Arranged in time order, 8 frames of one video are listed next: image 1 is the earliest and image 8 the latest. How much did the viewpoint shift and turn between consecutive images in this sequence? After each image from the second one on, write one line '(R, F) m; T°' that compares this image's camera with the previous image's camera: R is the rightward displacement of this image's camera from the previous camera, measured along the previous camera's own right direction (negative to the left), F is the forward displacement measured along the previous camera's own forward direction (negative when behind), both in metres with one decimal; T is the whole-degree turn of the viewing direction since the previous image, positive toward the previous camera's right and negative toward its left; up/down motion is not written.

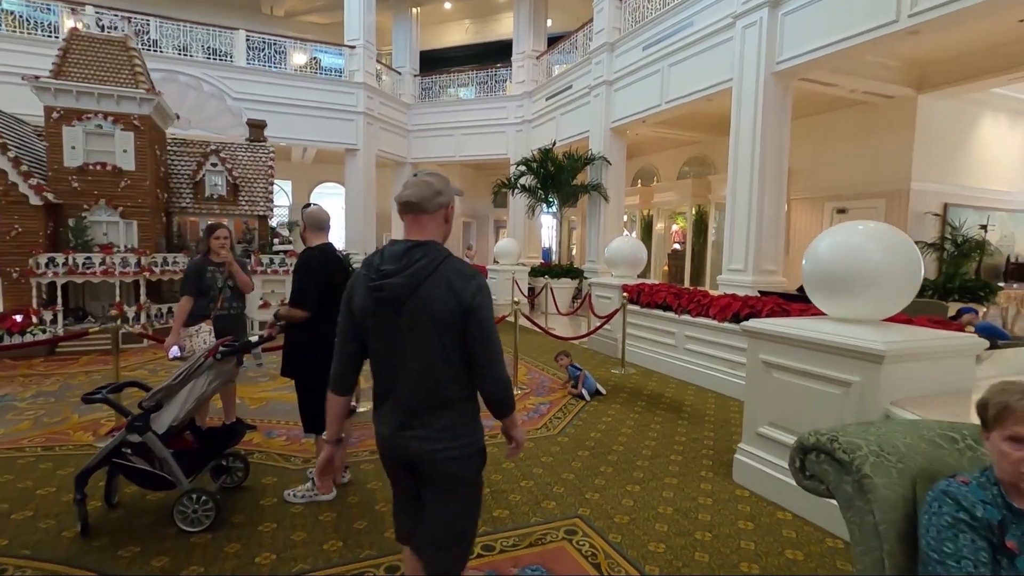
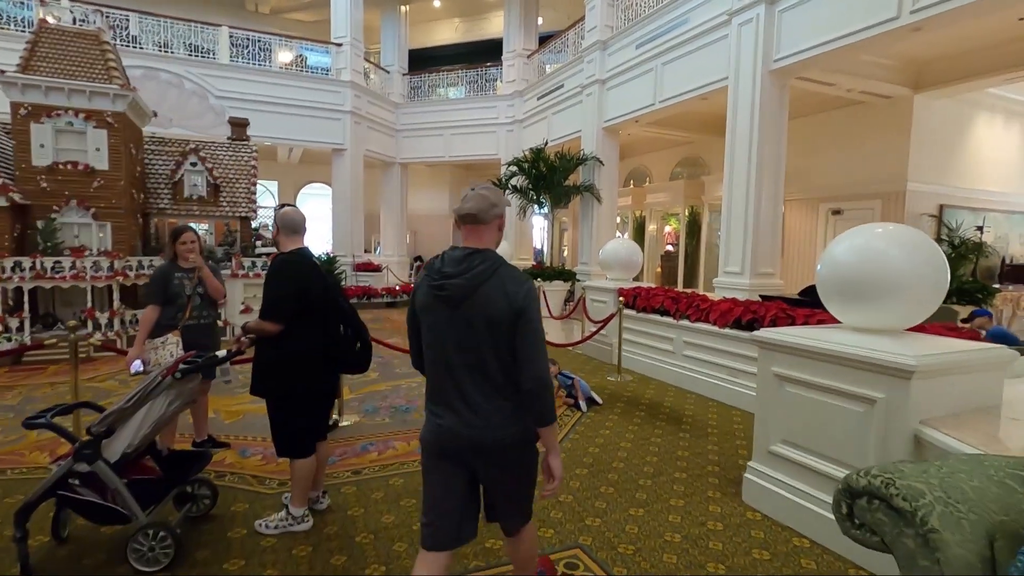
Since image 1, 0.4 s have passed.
(0.0, +0.2) m; +1°
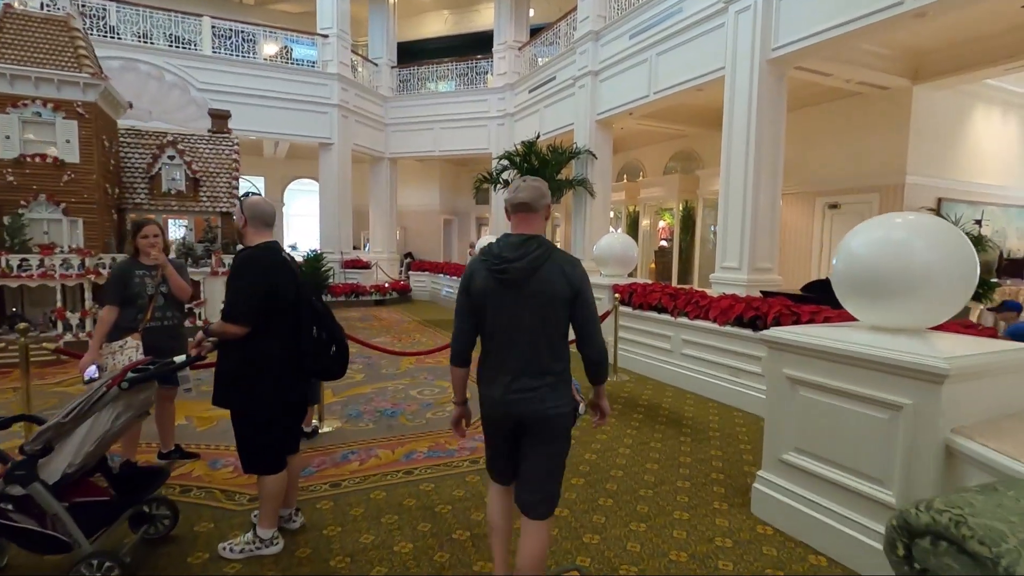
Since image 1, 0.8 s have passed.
(0.0, +0.2) m; +1°
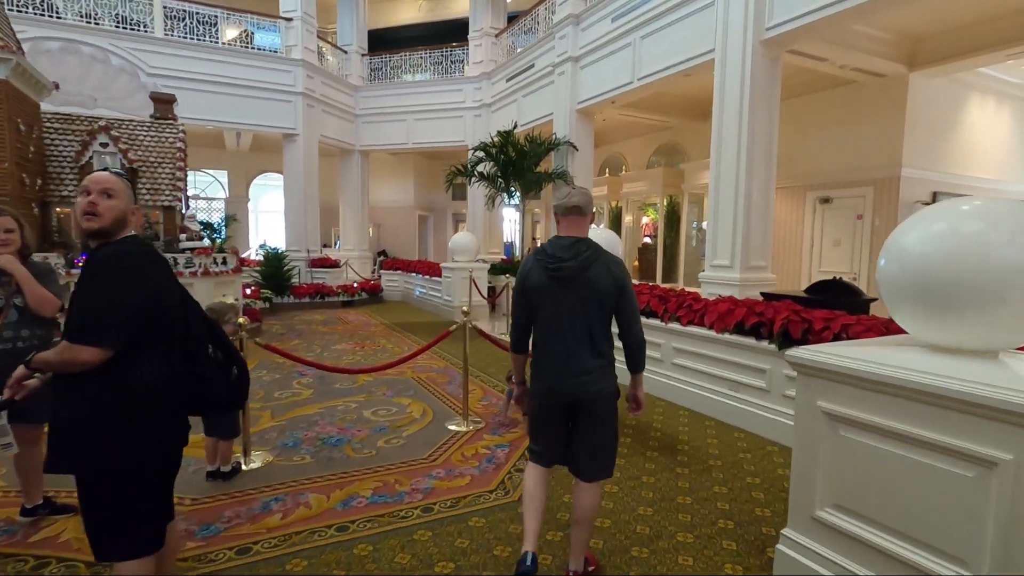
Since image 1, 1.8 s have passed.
(+0.1, +0.6) m; +2°
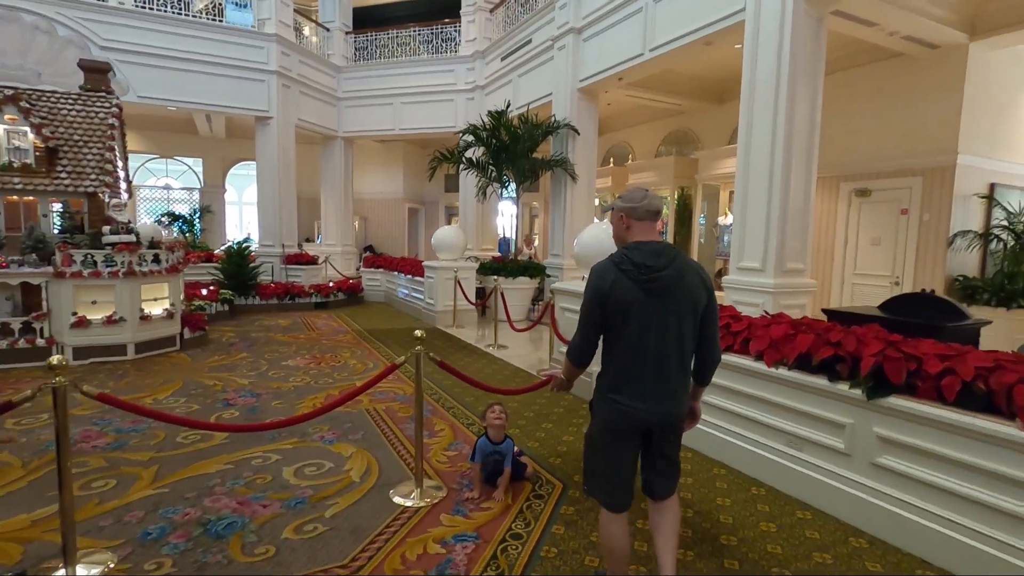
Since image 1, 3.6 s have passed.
(+0.1, +1.1) m; 0°
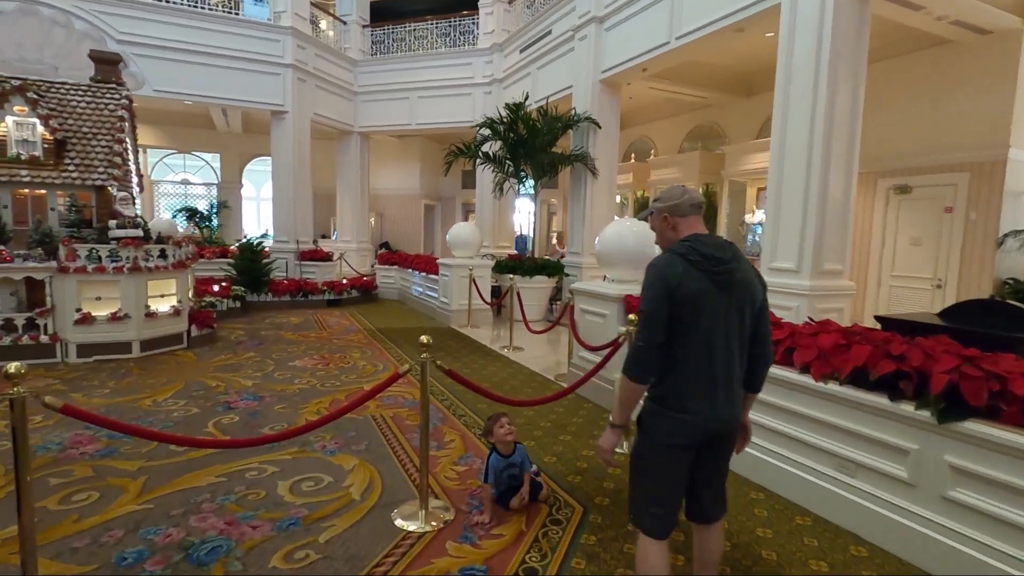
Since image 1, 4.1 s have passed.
(0.0, +0.3) m; -2°
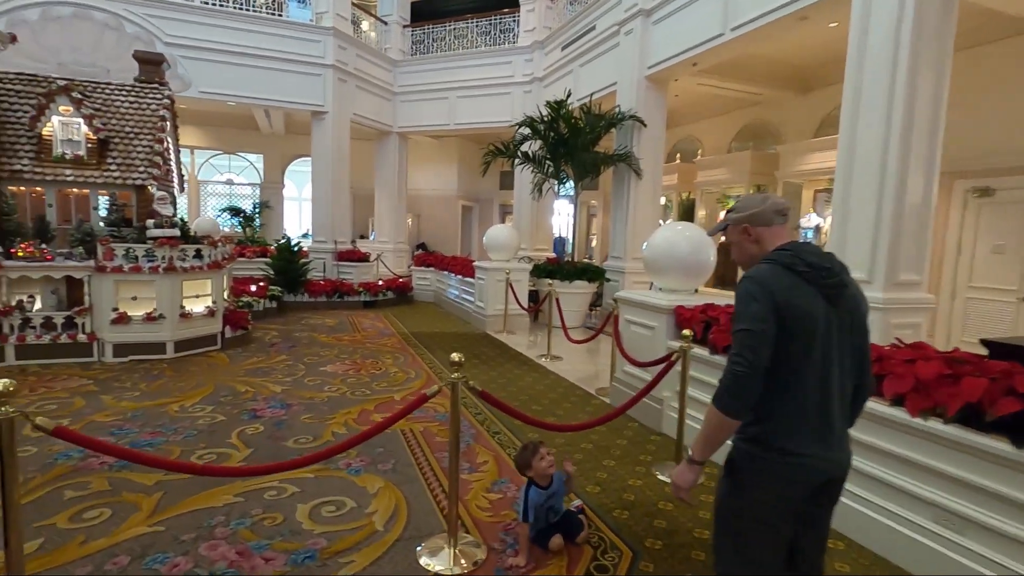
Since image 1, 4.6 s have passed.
(0.0, +0.3) m; -4°
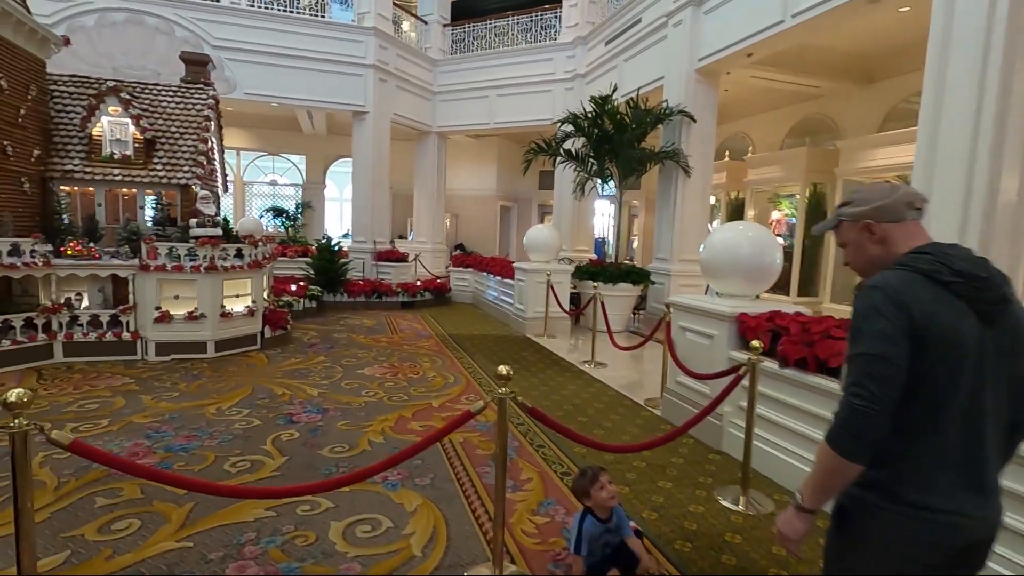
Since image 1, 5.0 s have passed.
(-0.1, +0.2) m; -4°
